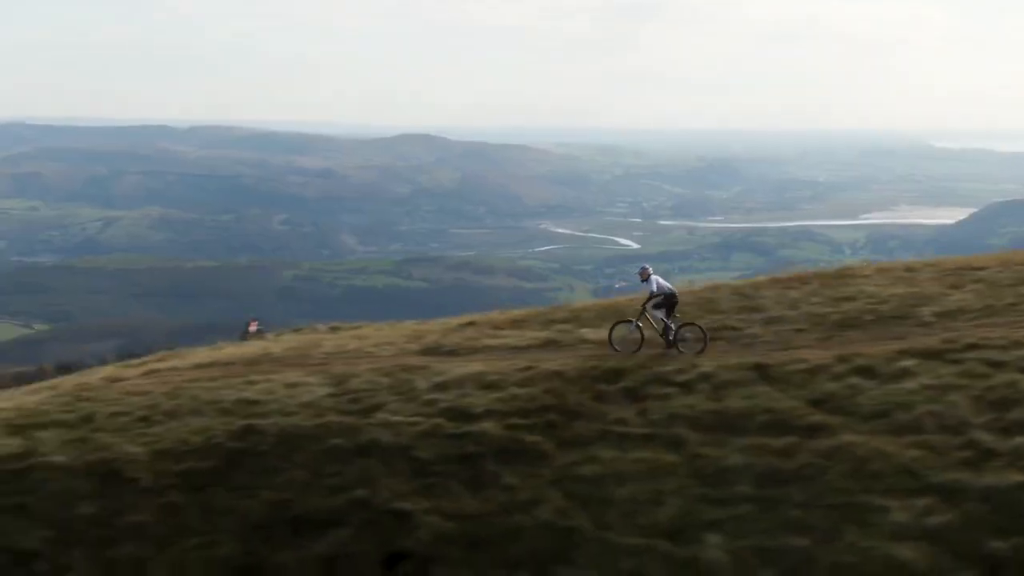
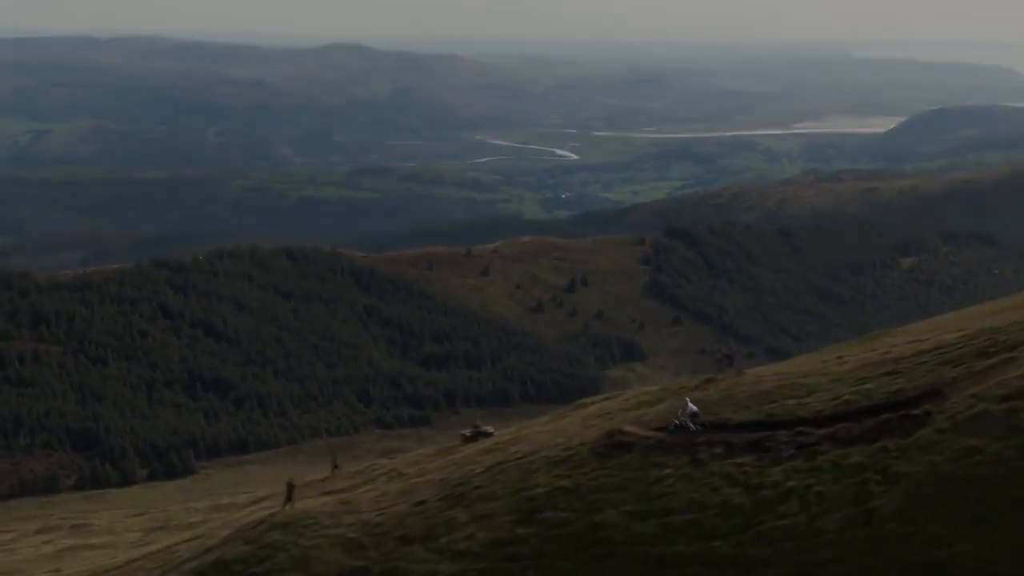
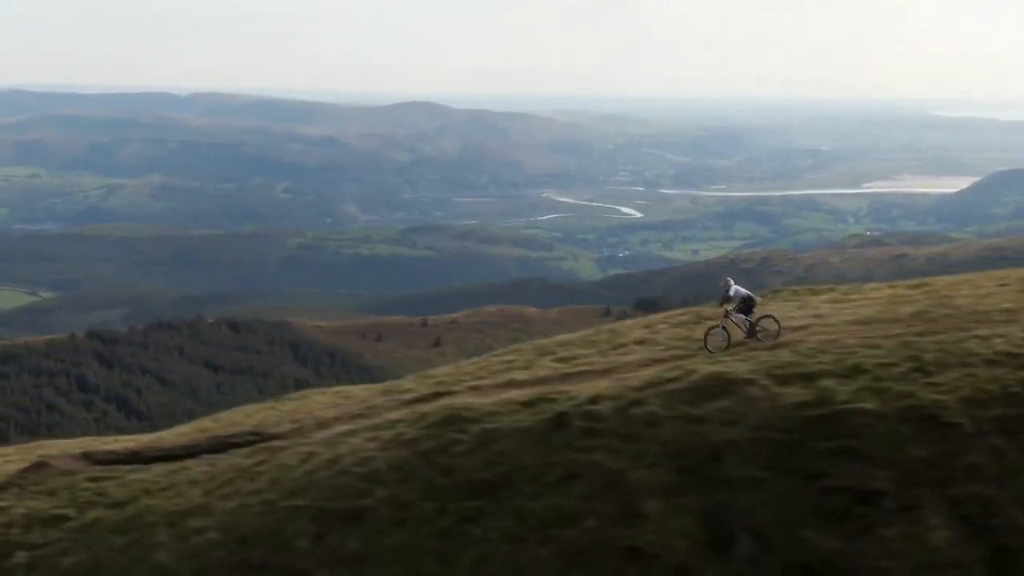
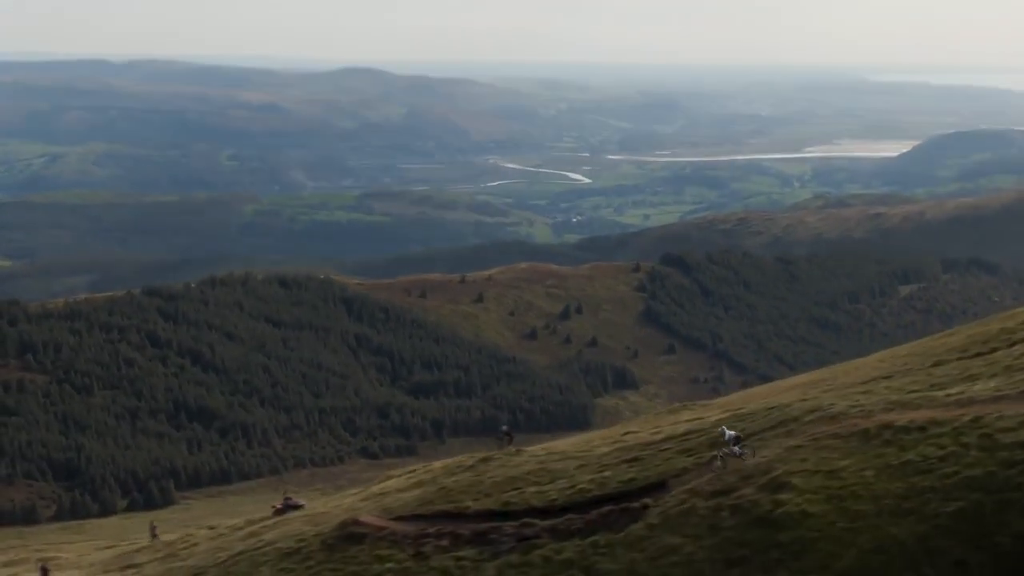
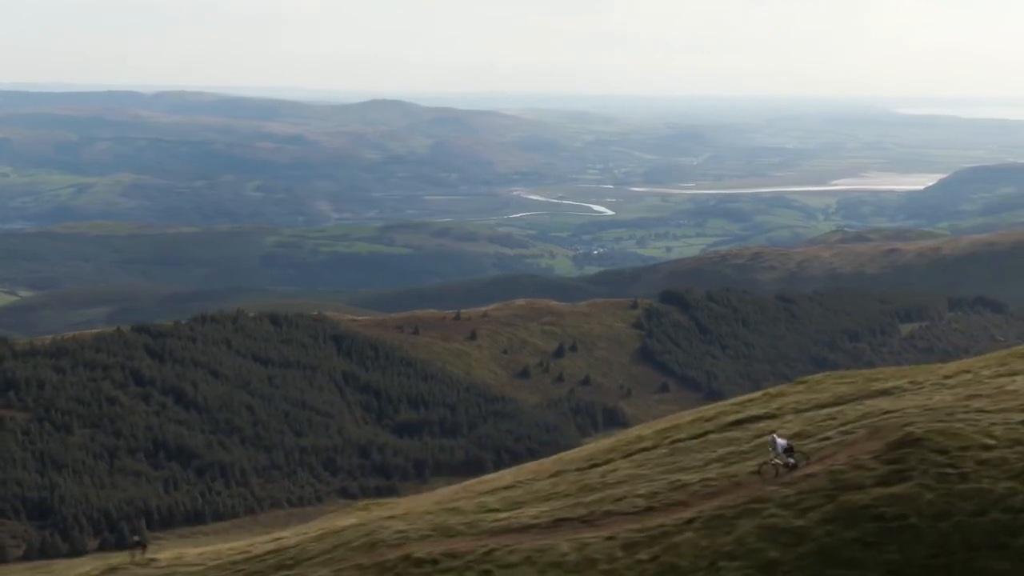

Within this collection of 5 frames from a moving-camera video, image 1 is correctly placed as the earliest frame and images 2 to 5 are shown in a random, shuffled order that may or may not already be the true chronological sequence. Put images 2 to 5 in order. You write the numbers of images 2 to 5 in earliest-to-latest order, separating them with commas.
3, 5, 4, 2
